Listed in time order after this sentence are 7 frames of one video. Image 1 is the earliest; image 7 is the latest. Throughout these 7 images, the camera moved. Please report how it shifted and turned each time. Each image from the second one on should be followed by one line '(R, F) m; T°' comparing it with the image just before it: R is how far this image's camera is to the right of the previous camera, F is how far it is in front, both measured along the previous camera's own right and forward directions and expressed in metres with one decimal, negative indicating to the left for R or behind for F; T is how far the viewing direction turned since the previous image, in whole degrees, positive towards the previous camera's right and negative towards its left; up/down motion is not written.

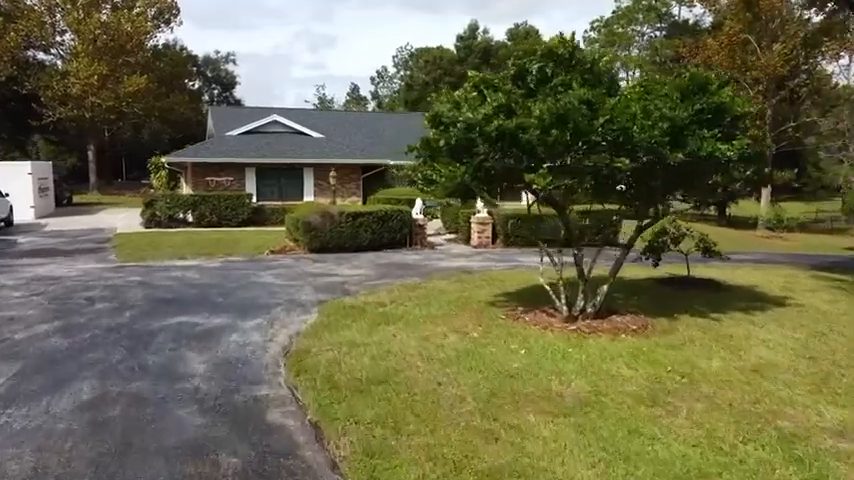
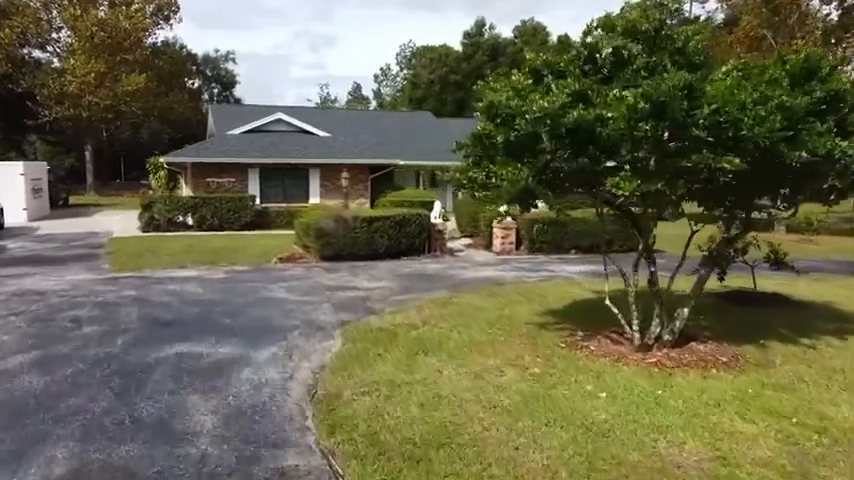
(-0.5, +1.2) m; 0°
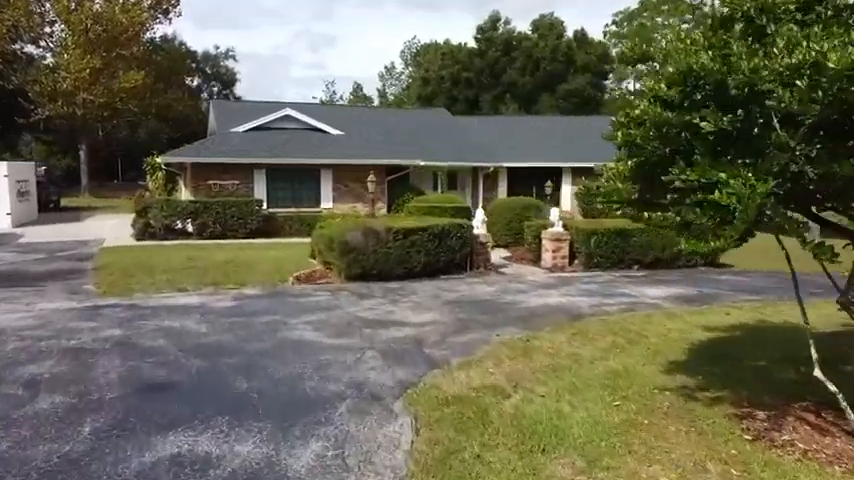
(-0.9, +2.2) m; 0°
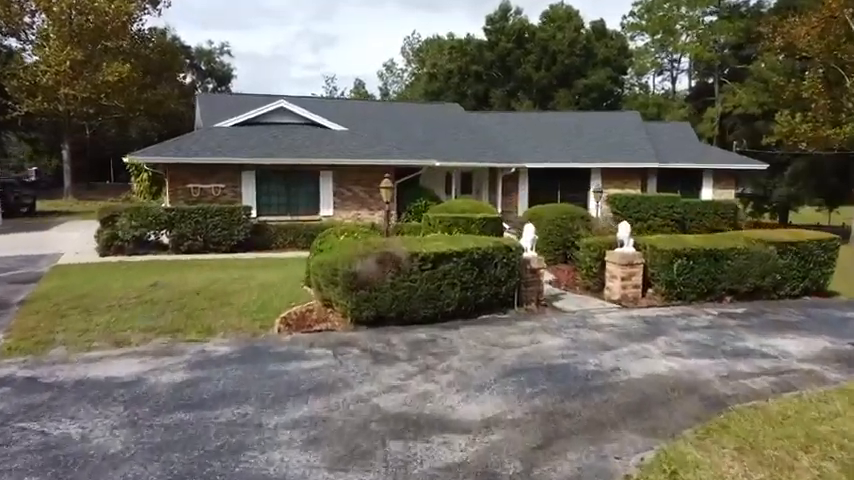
(-0.6, +3.1) m; 0°
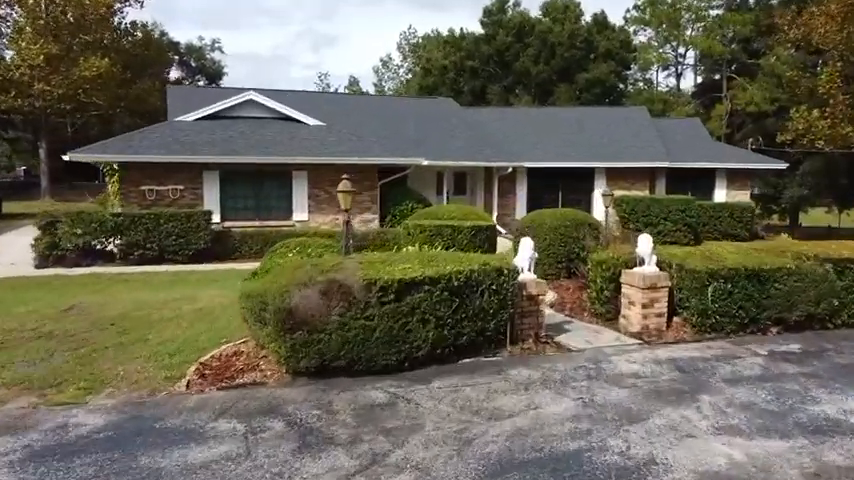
(+0.4, +2.1) m; 0°
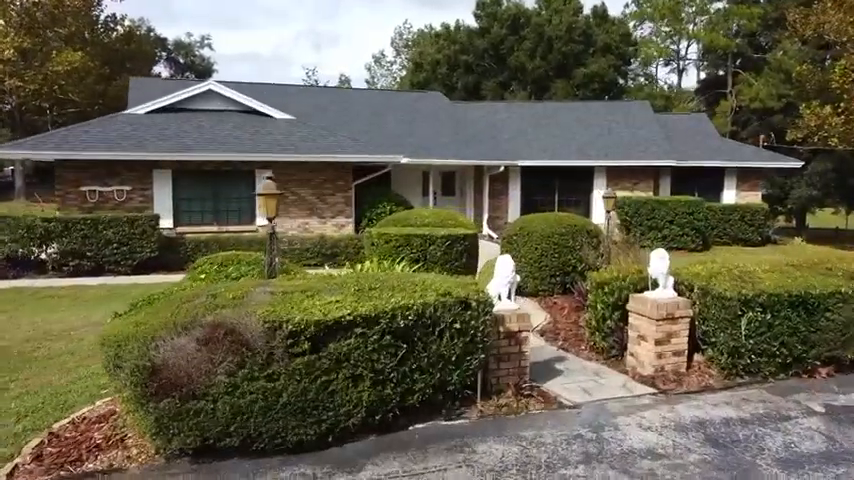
(+0.5, +1.8) m; 0°
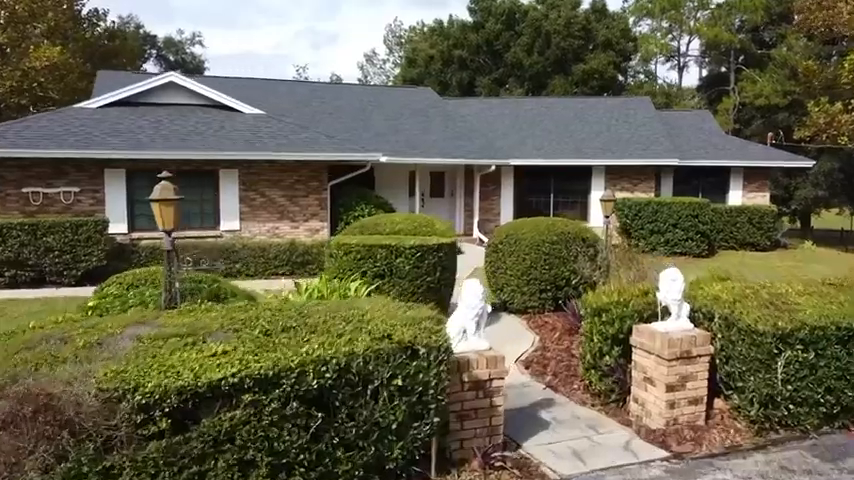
(+0.4, +1.4) m; 0°
